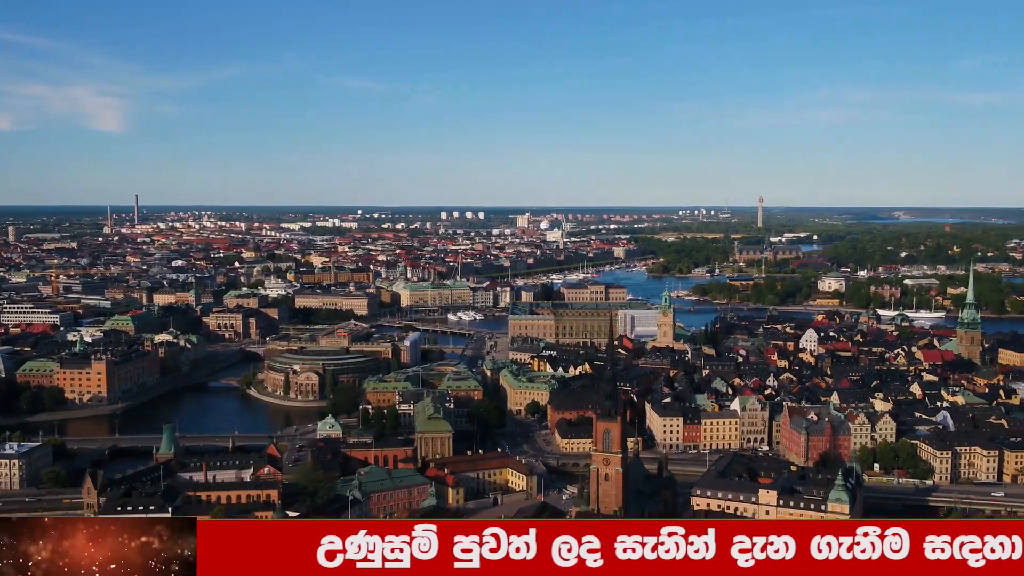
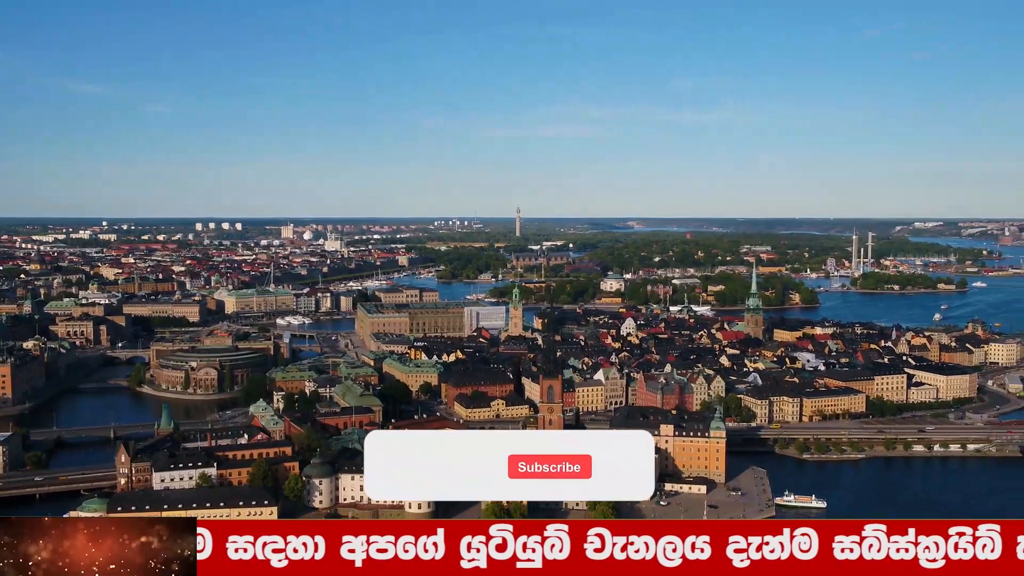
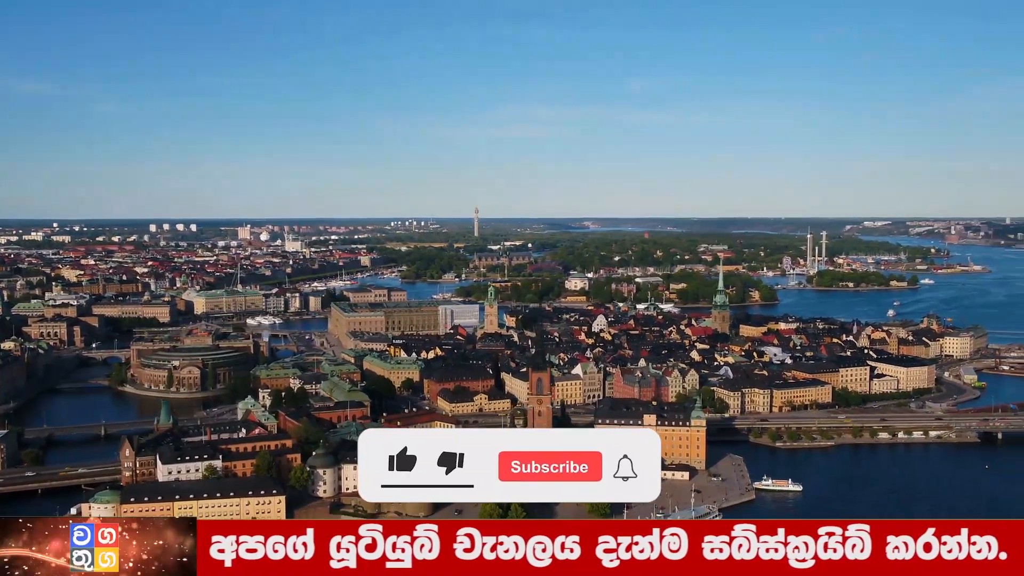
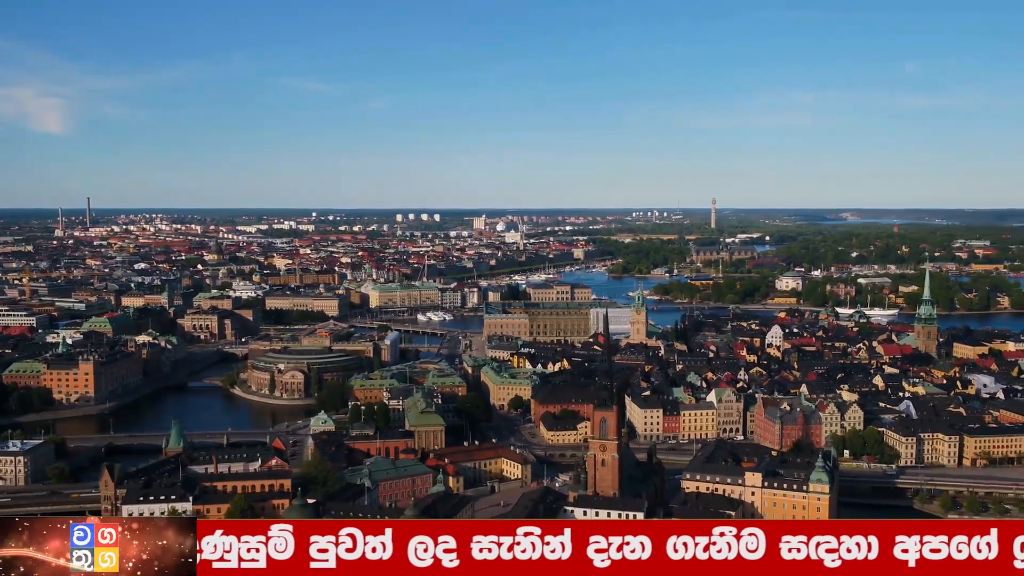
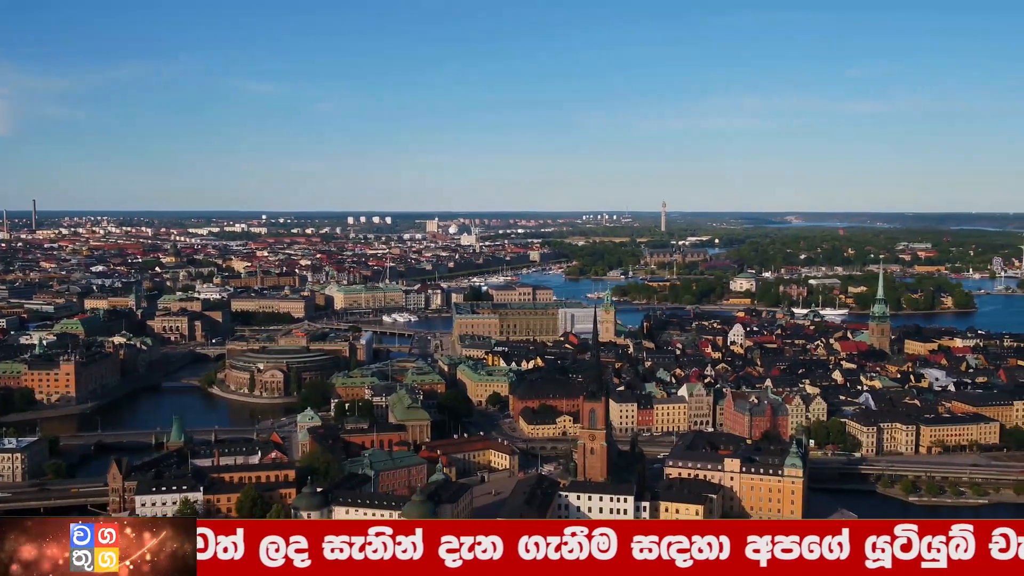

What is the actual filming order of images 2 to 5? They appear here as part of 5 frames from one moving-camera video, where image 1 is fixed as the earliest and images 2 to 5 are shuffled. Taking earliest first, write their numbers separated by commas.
4, 5, 2, 3
